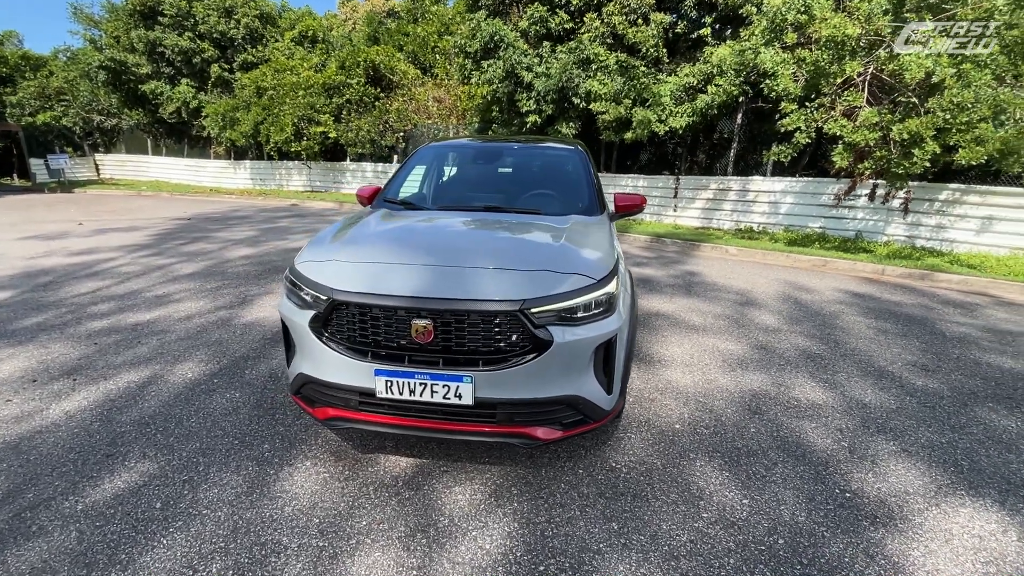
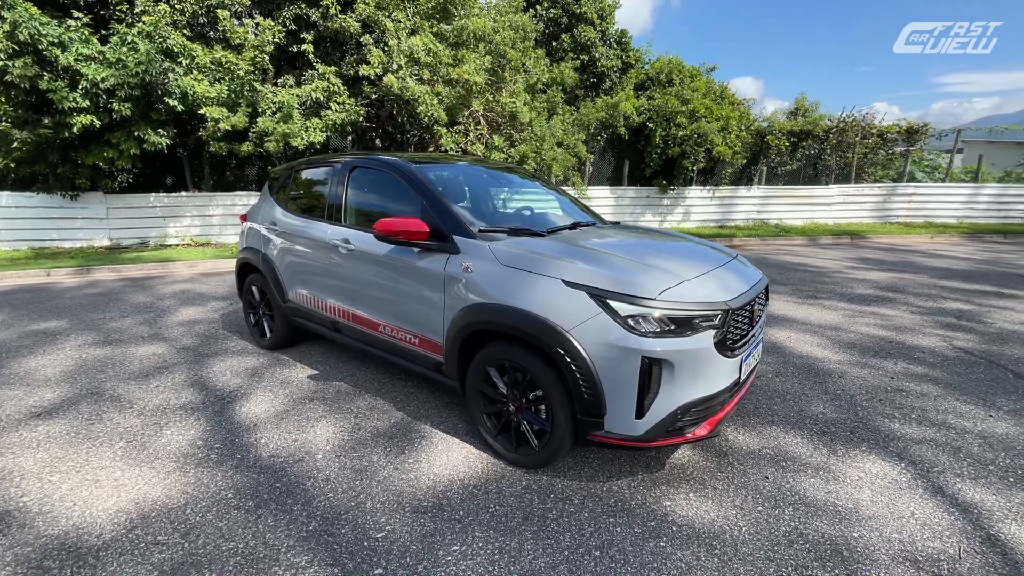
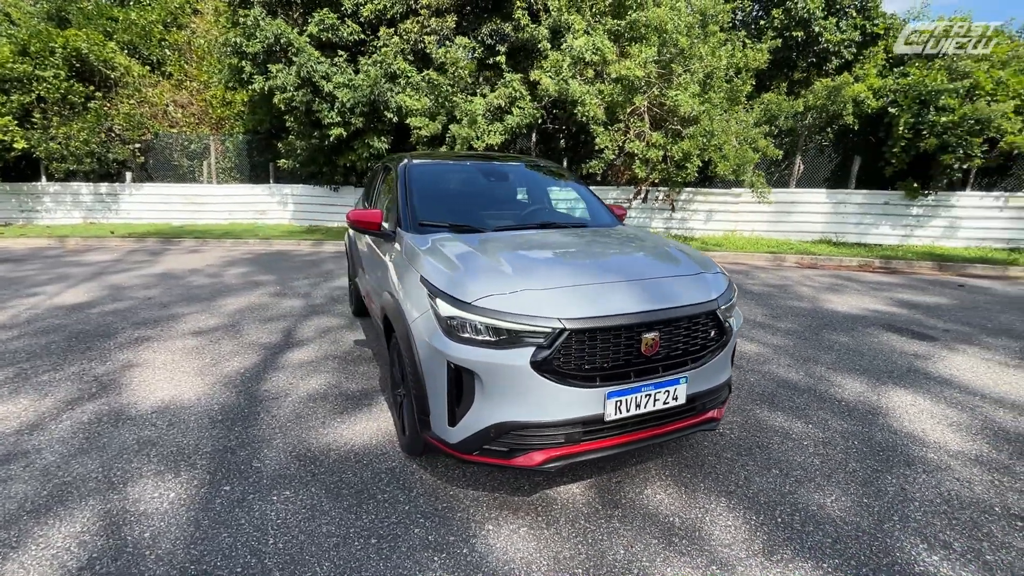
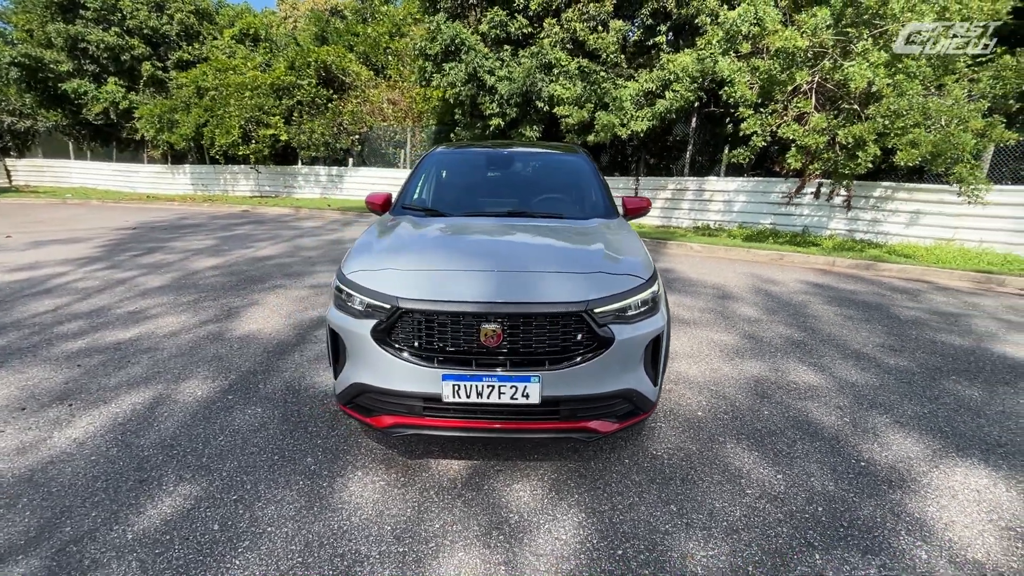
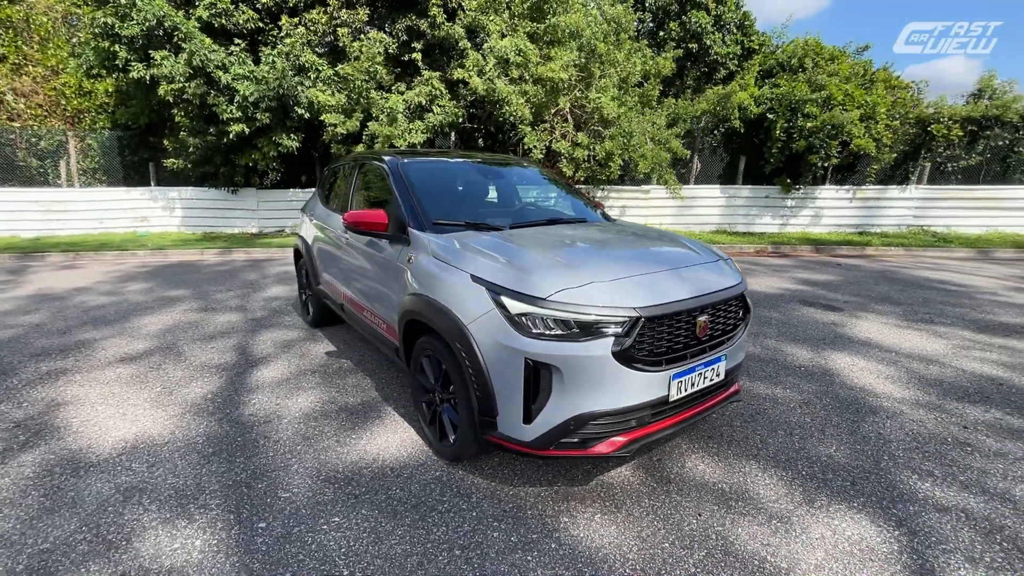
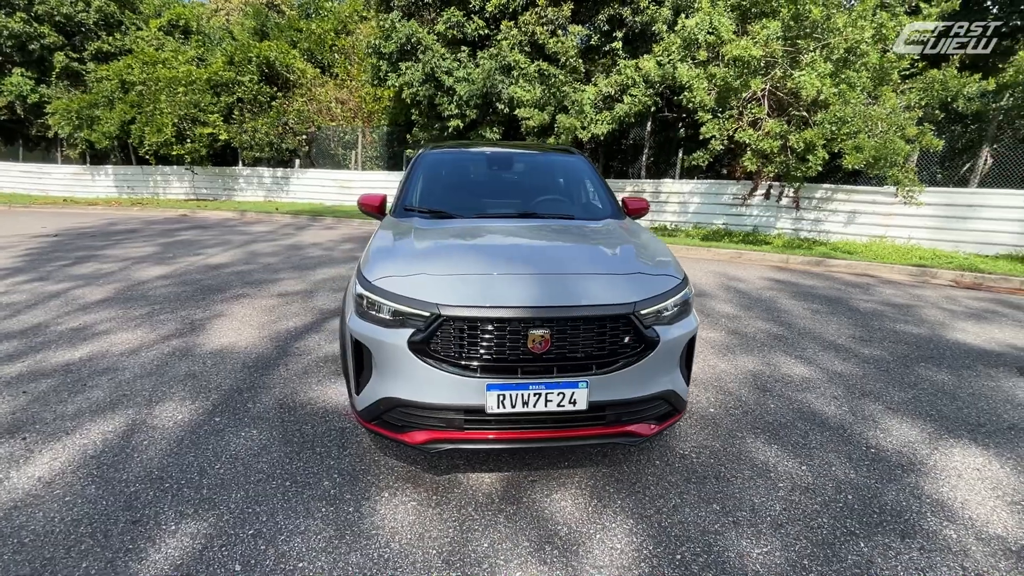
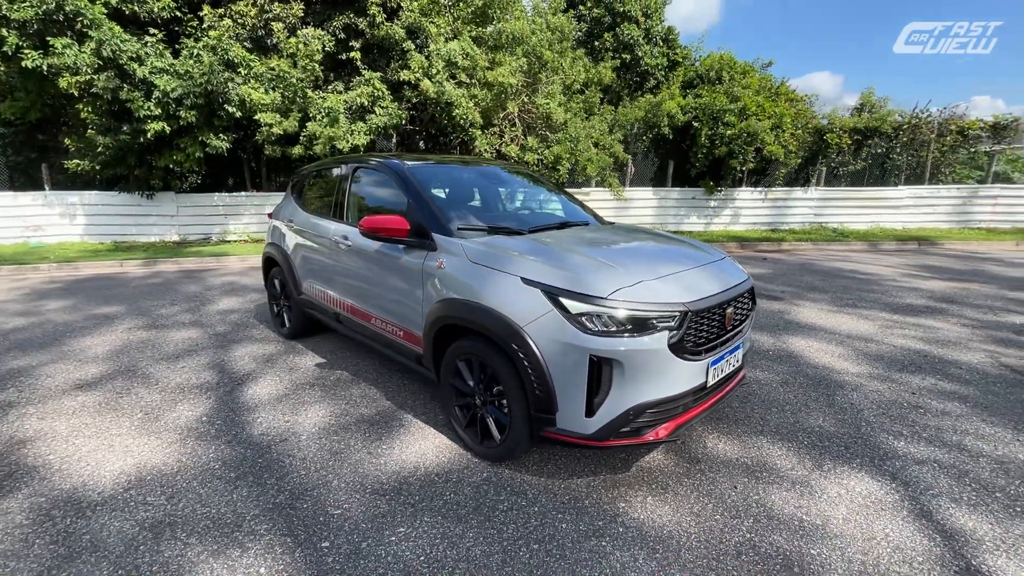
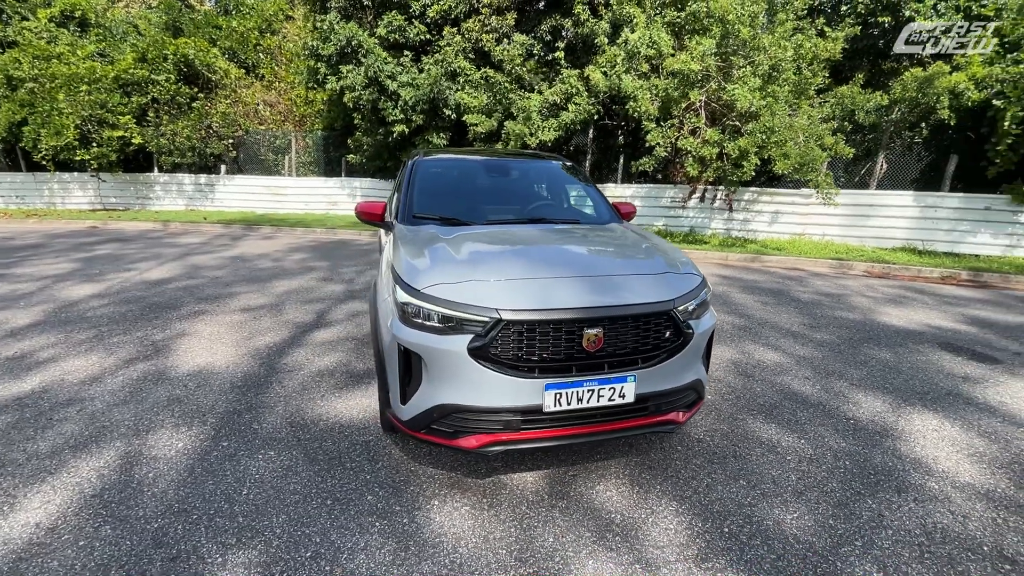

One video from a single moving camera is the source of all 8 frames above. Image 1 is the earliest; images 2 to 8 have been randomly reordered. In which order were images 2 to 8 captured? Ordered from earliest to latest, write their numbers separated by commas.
4, 6, 8, 3, 5, 7, 2
